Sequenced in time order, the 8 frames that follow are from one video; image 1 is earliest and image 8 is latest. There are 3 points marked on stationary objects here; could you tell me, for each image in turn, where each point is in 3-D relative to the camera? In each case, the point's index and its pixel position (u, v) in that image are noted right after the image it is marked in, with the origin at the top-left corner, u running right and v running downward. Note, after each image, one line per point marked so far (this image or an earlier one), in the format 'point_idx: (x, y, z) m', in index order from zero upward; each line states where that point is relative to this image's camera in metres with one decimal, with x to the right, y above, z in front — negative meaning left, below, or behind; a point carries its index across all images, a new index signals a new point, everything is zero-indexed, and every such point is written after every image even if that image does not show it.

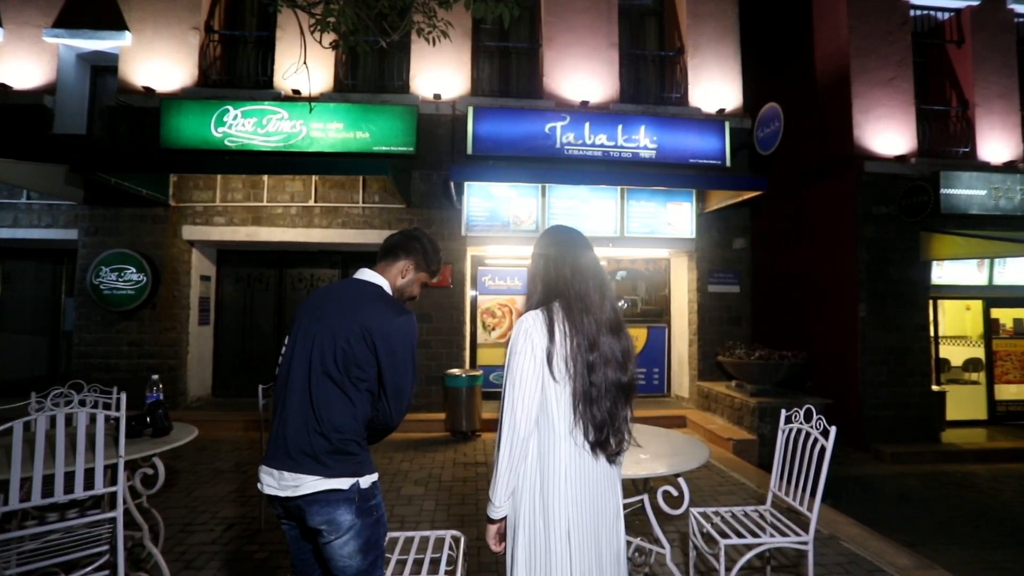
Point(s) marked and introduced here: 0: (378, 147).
0: (-1.8, +1.9, +7.3) m
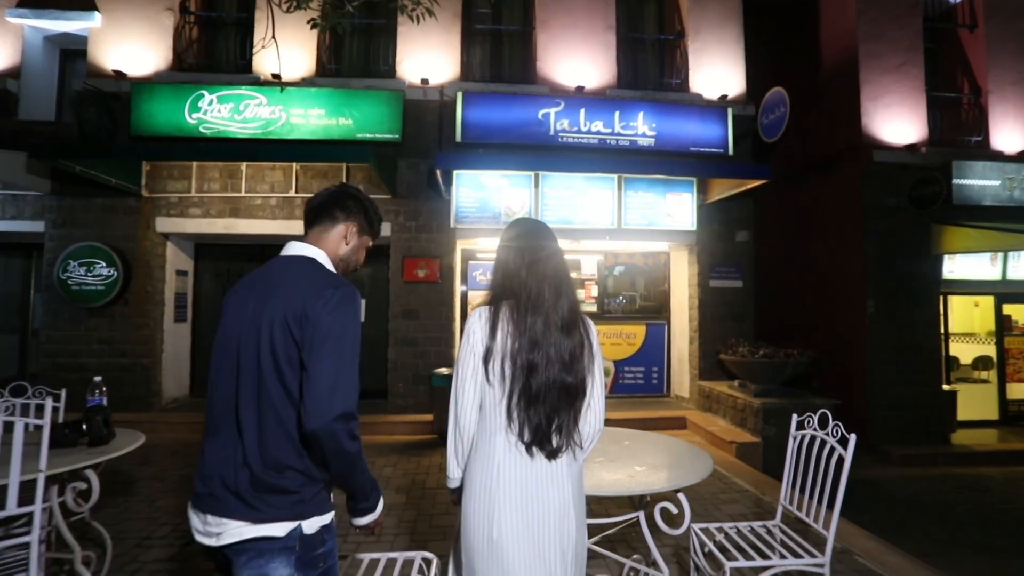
0: (-1.9, +1.9, +6.9) m
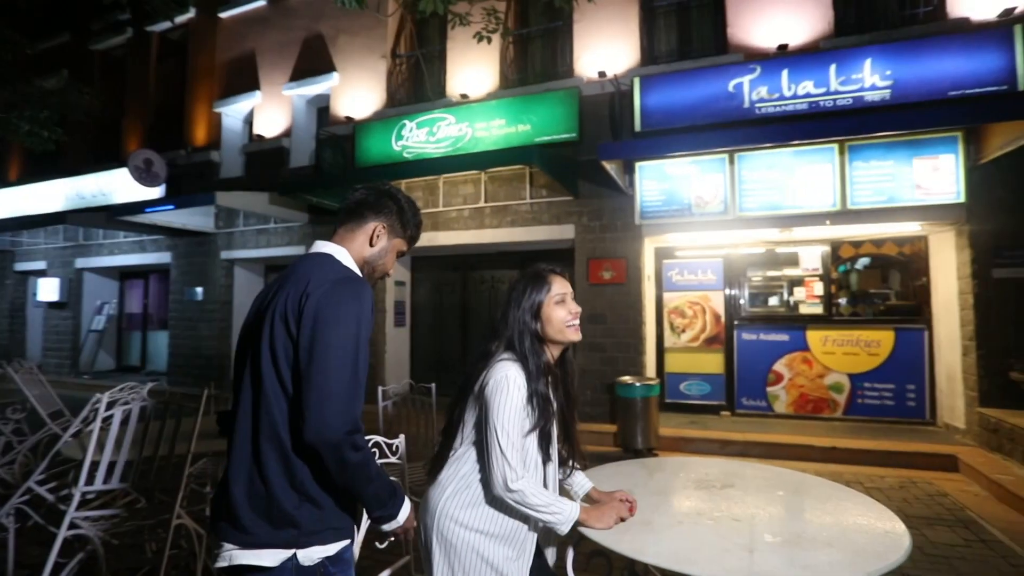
0: (+0.4, +1.9, +6.9) m
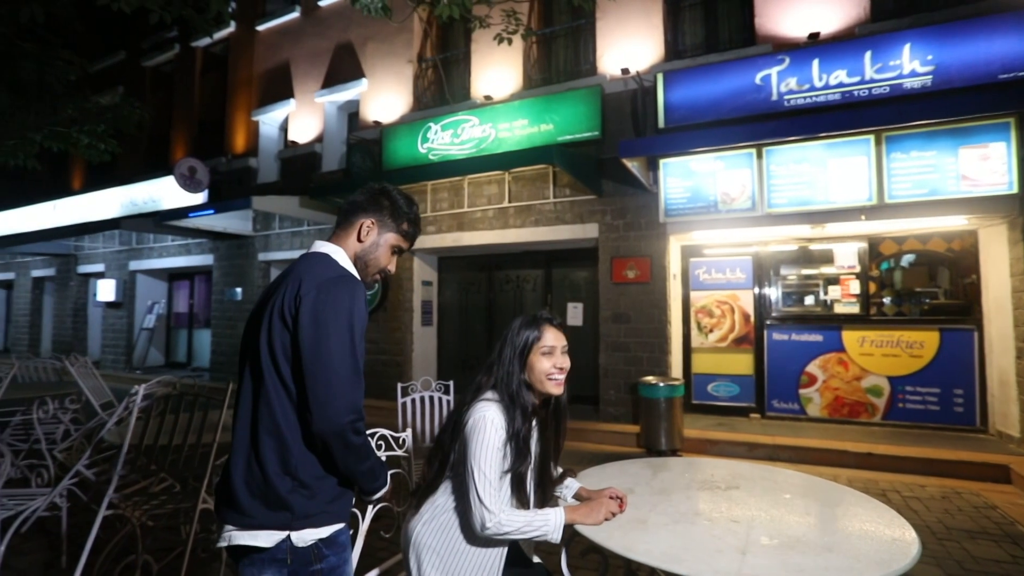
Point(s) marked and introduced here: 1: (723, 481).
0: (+0.6, +1.9, +6.9) m
1: (+0.9, -0.9, +2.5) m
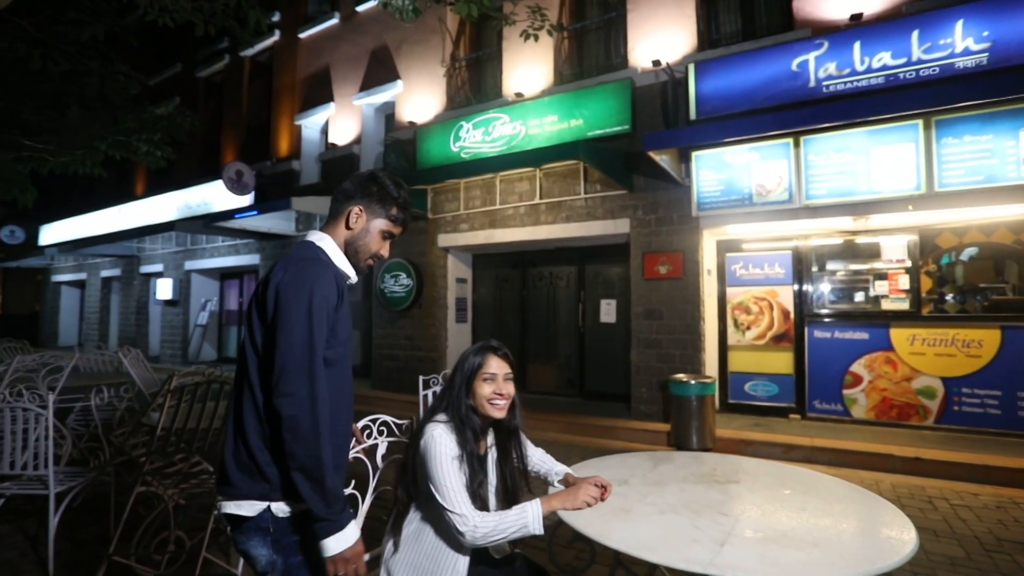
0: (+1.0, +1.9, +6.8) m
1: (+0.9, -0.8, +2.4) m
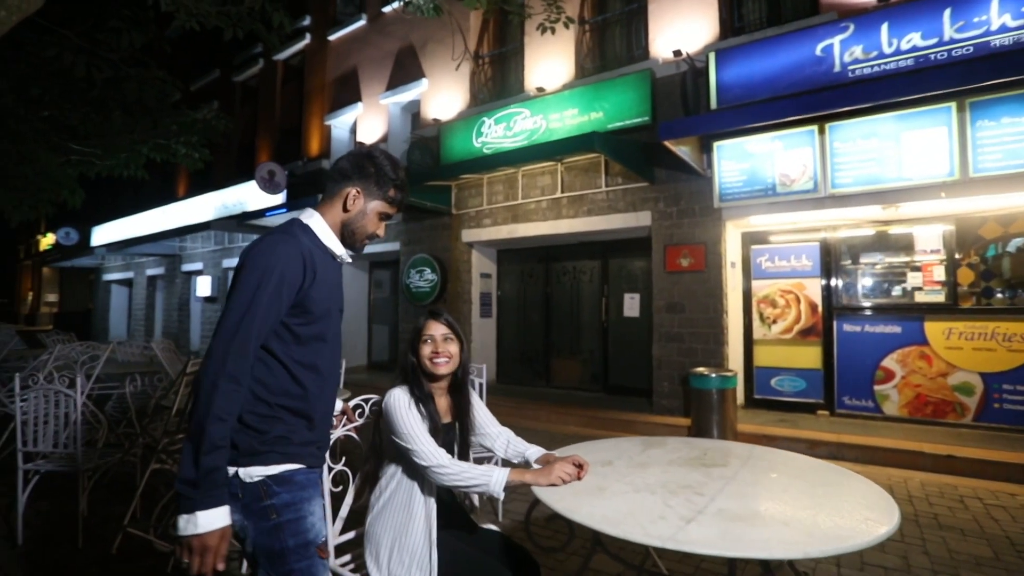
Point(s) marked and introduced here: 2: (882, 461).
0: (+1.2, +2.0, +6.8) m
1: (+0.9, -0.7, +2.4) m
2: (+3.5, -1.6, +5.2) m
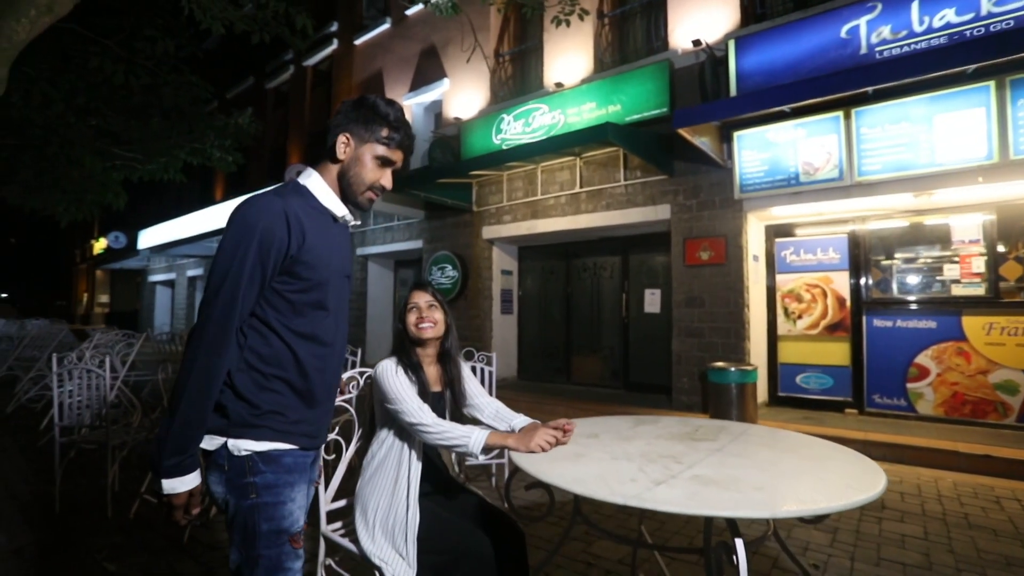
0: (+1.4, +2.1, +6.7) m
1: (+0.8, -0.6, +2.3) m
2: (+3.6, -1.6, +4.9) m
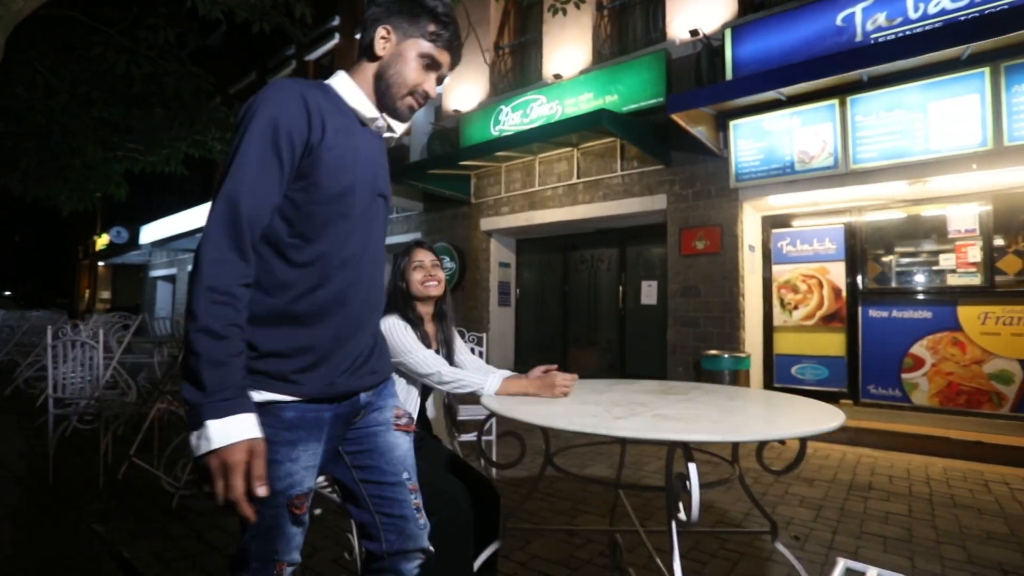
0: (+1.4, +2.2, +6.7) m
1: (+0.7, -0.4, +2.3) m
2: (+3.5, -1.4, +4.9) m
